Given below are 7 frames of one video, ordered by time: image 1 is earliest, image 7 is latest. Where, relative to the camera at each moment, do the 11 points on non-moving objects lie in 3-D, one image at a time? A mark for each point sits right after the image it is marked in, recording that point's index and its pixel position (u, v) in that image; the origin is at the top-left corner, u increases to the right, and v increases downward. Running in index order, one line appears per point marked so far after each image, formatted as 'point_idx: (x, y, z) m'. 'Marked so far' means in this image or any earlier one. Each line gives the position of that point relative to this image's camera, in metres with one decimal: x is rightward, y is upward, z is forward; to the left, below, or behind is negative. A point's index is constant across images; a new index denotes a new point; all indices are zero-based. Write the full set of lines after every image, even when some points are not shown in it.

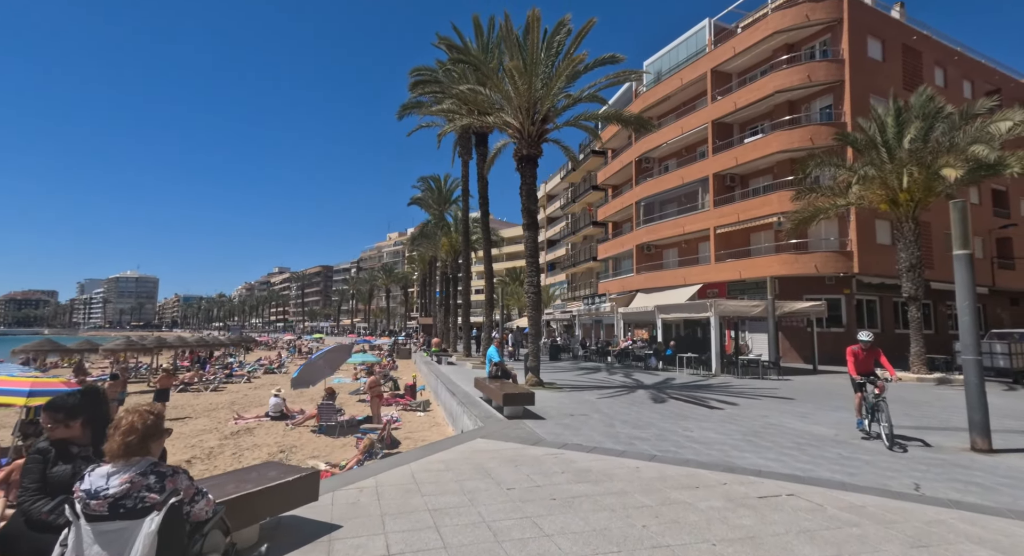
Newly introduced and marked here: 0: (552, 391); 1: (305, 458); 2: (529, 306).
0: (+1.0, -2.9, +12.8) m
1: (-3.5, -3.1, +8.7) m
2: (+0.5, -0.8, +14.0) m
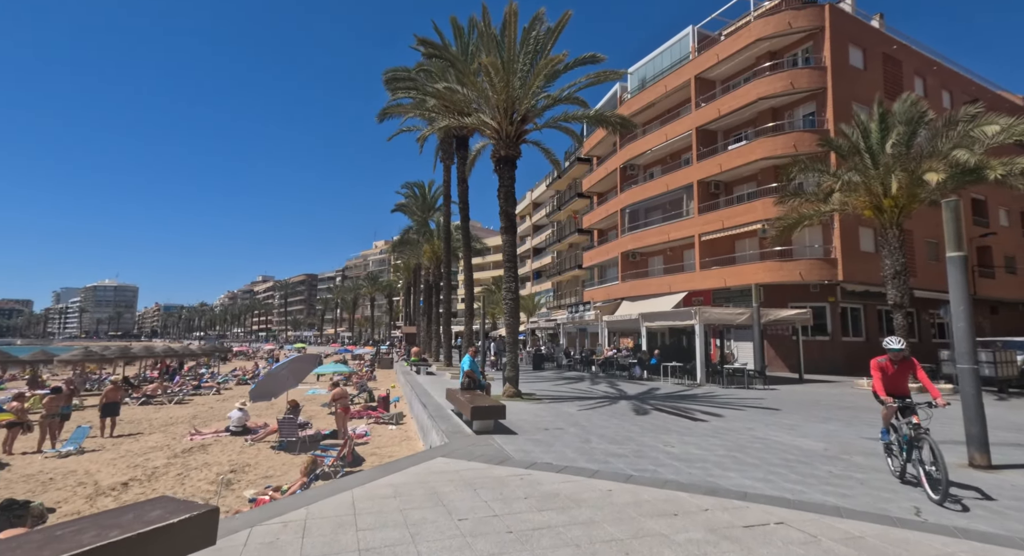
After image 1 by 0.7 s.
0: (+0.4, -3.0, +12.3) m
1: (-4.0, -3.1, +8.0) m
2: (-0.1, -0.9, +13.5) m
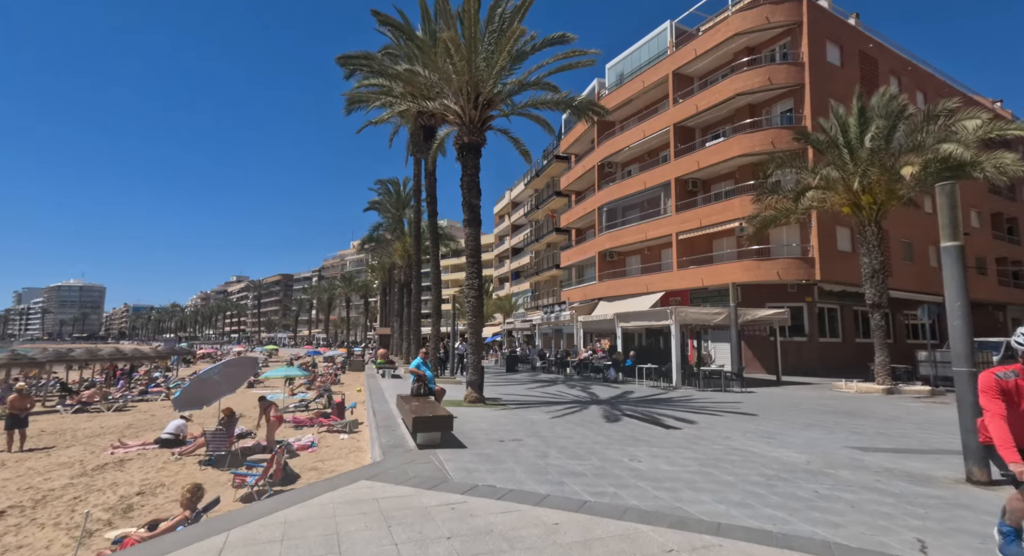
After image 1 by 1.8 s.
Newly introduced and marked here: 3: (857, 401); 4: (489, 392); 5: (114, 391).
0: (-0.4, -2.9, +11.3) m
1: (-4.7, -3.0, +6.9) m
2: (-1.0, -0.9, +12.6) m
3: (+9.2, -3.3, +13.6) m
4: (-0.7, -3.3, +14.9) m
5: (-15.1, -4.3, +19.4) m
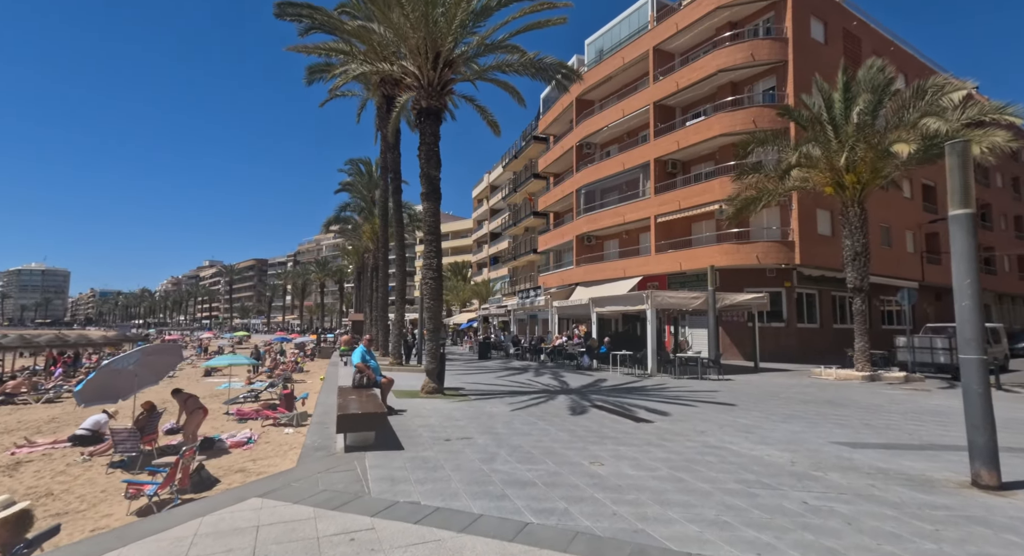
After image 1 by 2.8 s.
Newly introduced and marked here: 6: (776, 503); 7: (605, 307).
0: (-1.3, -2.5, +10.4) m
1: (-5.4, -2.7, +5.8) m
2: (-1.9, -0.4, +11.5) m
3: (+8.3, -2.9, +13.0) m
4: (-1.6, -2.8, +13.9) m
5: (-16.2, -3.6, +18.0) m
6: (+2.3, -2.0, +4.6) m
7: (+3.4, -1.1, +18.8) m
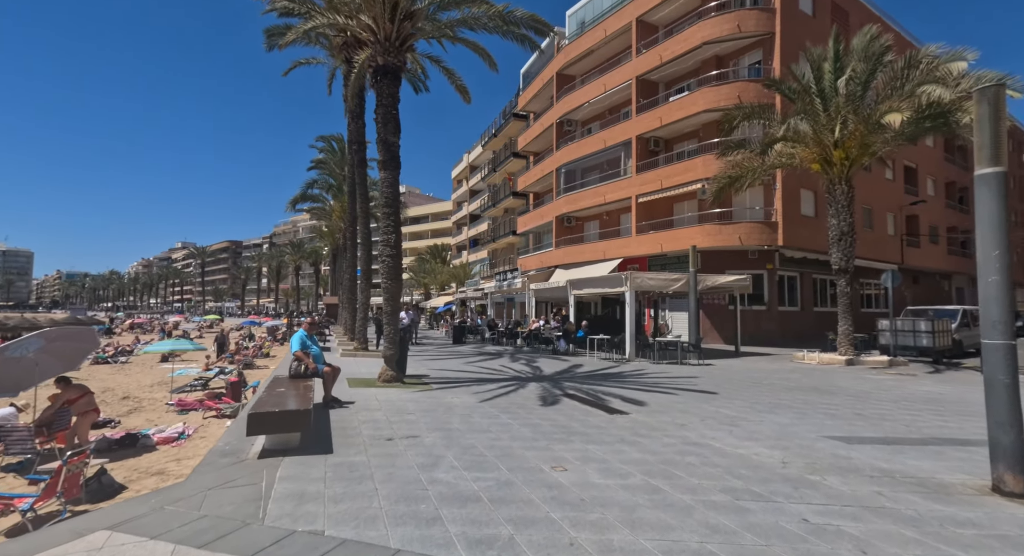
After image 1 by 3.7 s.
0: (-1.9, -2.1, +9.4) m
1: (-5.9, -2.4, +4.8) m
2: (-2.6, +0.1, +10.5) m
3: (+7.5, -2.4, +12.4) m
4: (-2.4, -2.3, +13.0) m
5: (-17.2, -2.9, +16.6) m
6: (+1.9, -1.8, +3.7) m
7: (+2.5, -0.4, +17.9) m
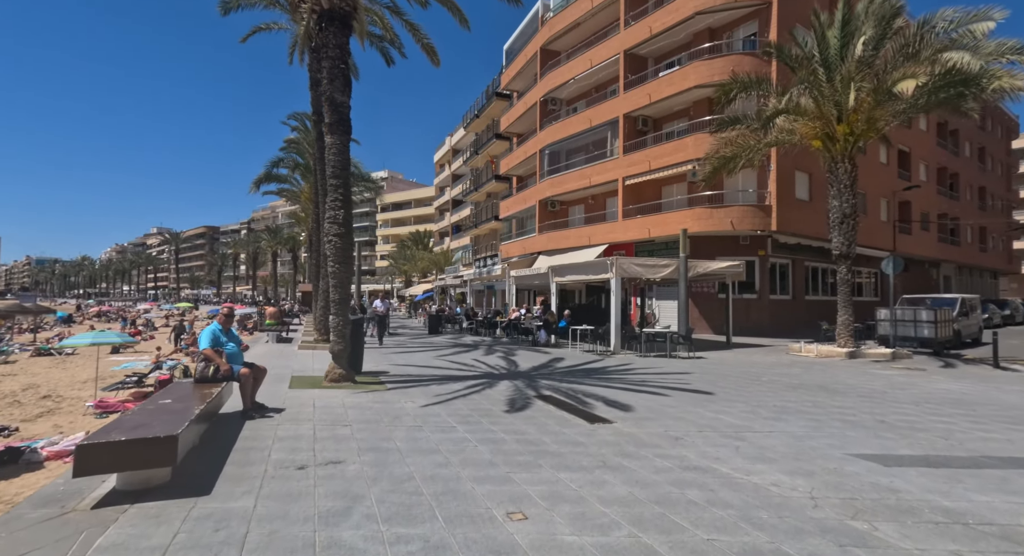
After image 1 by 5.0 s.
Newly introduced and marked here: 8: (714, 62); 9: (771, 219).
0: (-2.5, -1.8, +8.1) m
1: (-6.3, -2.3, +3.3) m
2: (-3.1, +0.4, +9.1) m
3: (+6.9, -2.1, +11.3) m
4: (-3.1, -1.9, +11.6) m
5: (-17.9, -2.4, +14.8) m
6: (+1.5, -1.7, +2.5) m
7: (+1.7, +0.1, +16.6) m
8: (+7.8, +8.4, +19.8) m
9: (+10.1, +2.3, +19.8) m
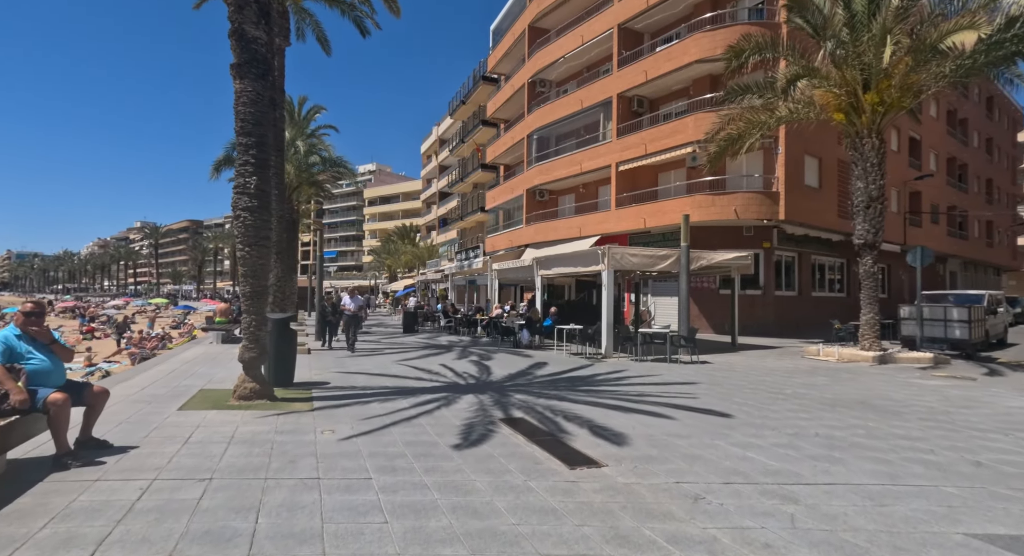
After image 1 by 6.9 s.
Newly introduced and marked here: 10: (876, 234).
0: (-3.0, -1.7, +6.1) m
1: (-6.7, -2.1, +1.3) m
2: (-3.6, +0.5, +7.0) m
3: (+6.4, -1.9, +9.4) m
4: (-3.6, -1.7, +9.6) m
5: (-18.5, -2.2, +12.6) m
6: (+1.1, -1.5, +0.5) m
7: (+1.1, +0.3, +14.7) m
8: (+7.2, +8.6, +17.9) m
9: (+9.4, +2.5, +18.0) m
10: (+8.9, +1.1, +12.4) m
